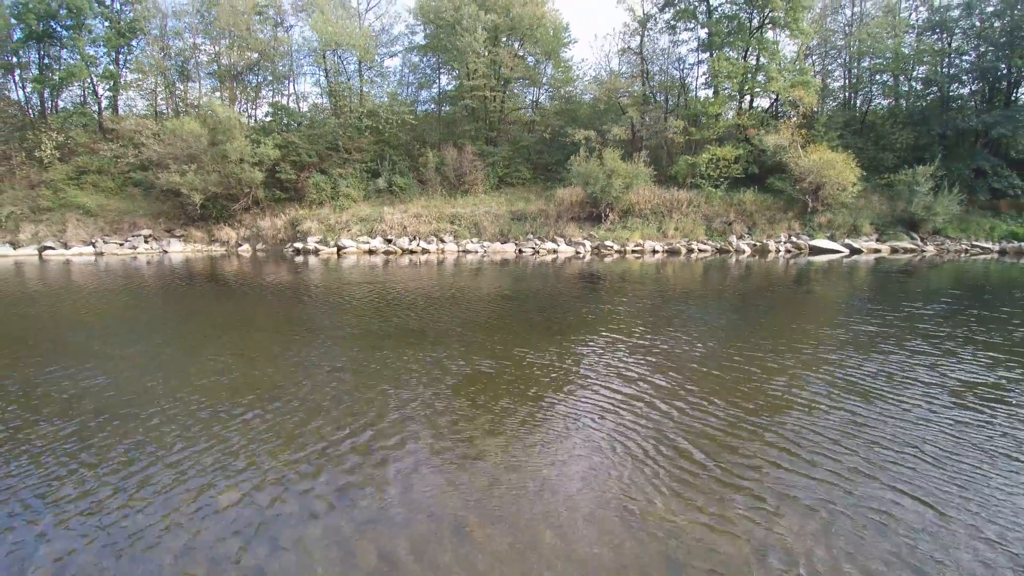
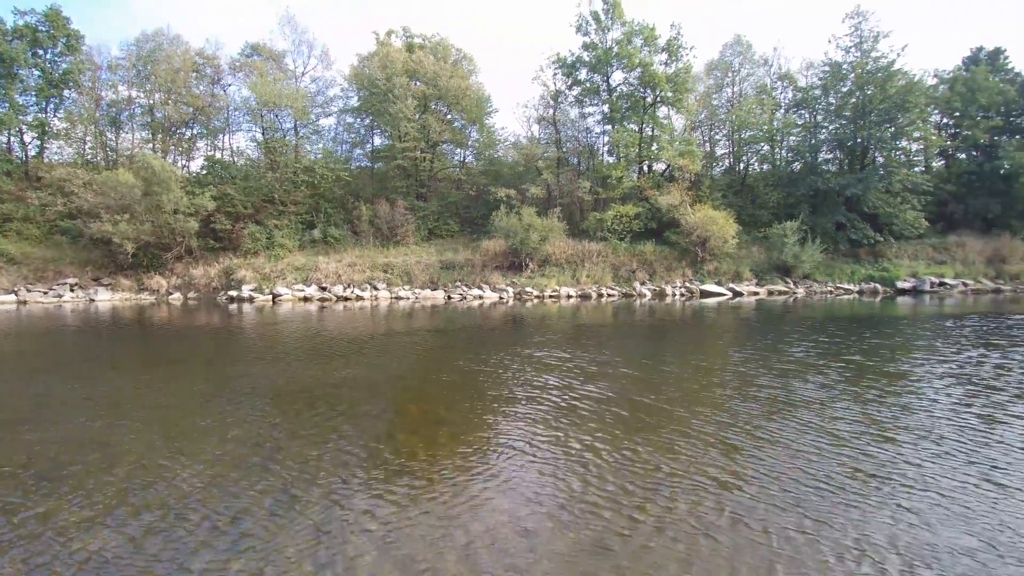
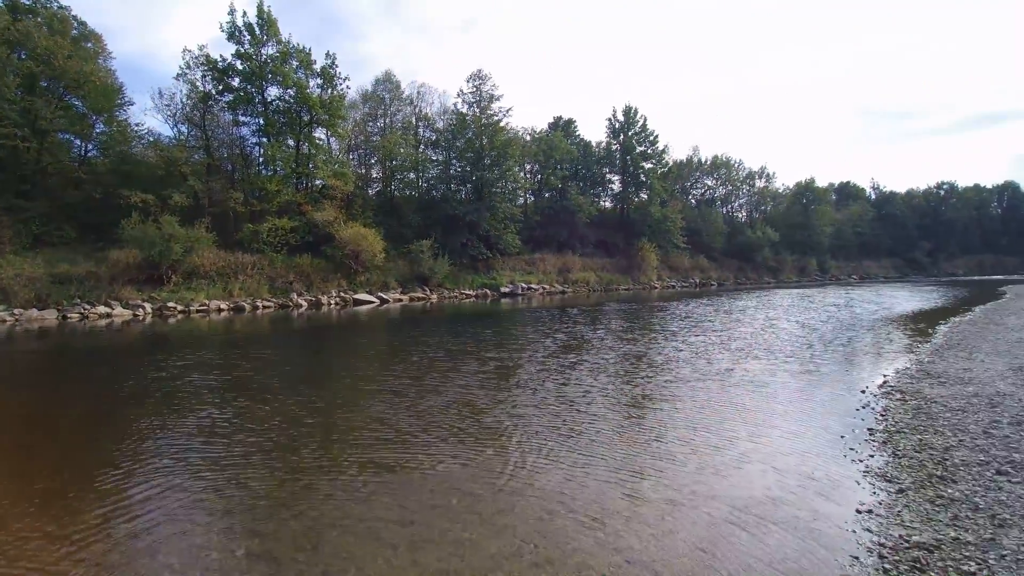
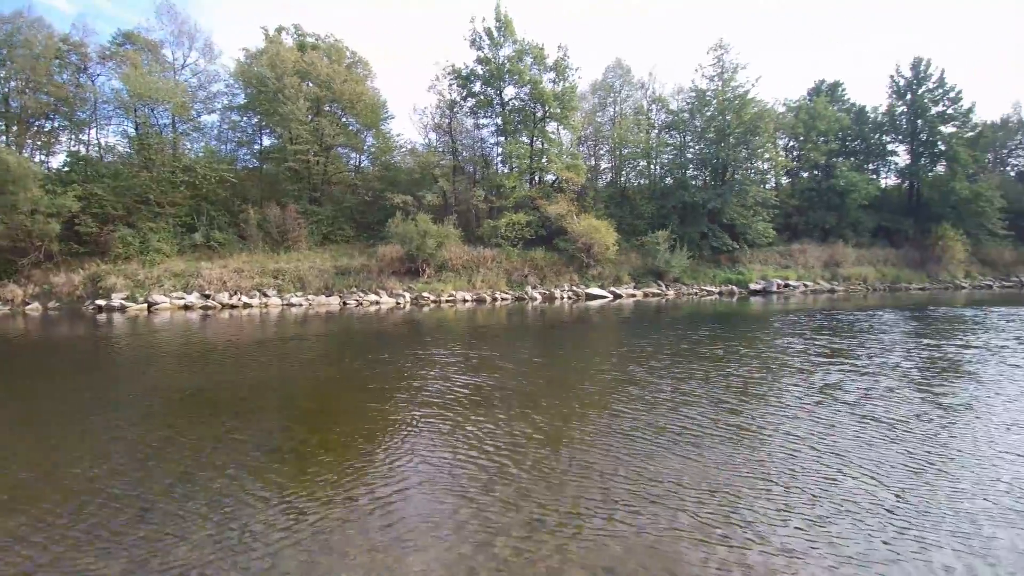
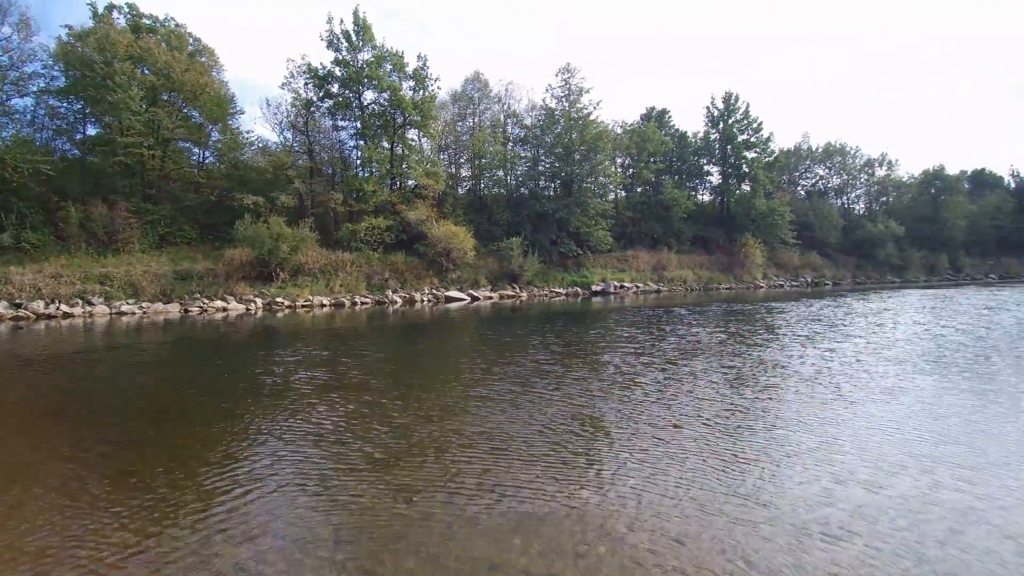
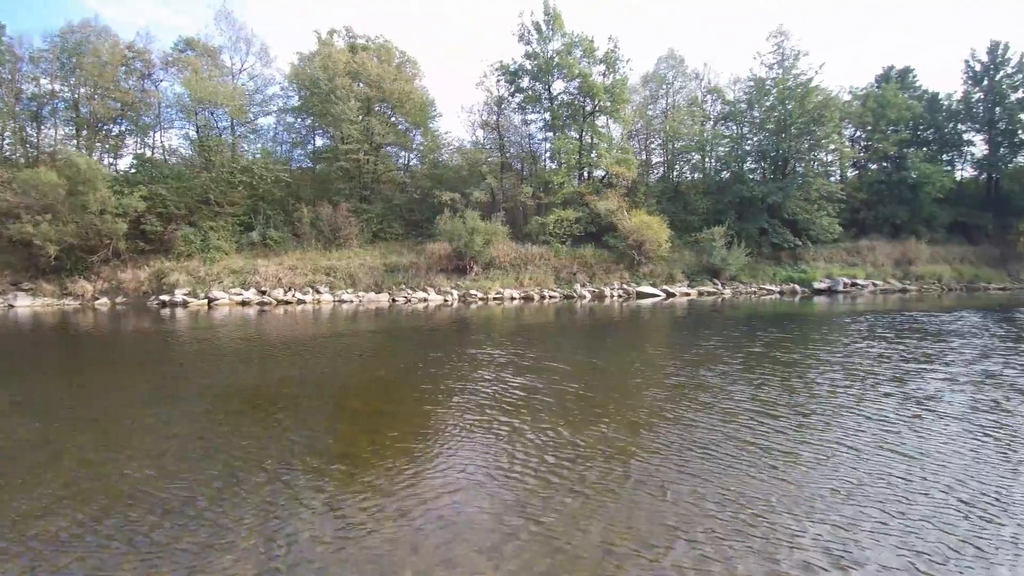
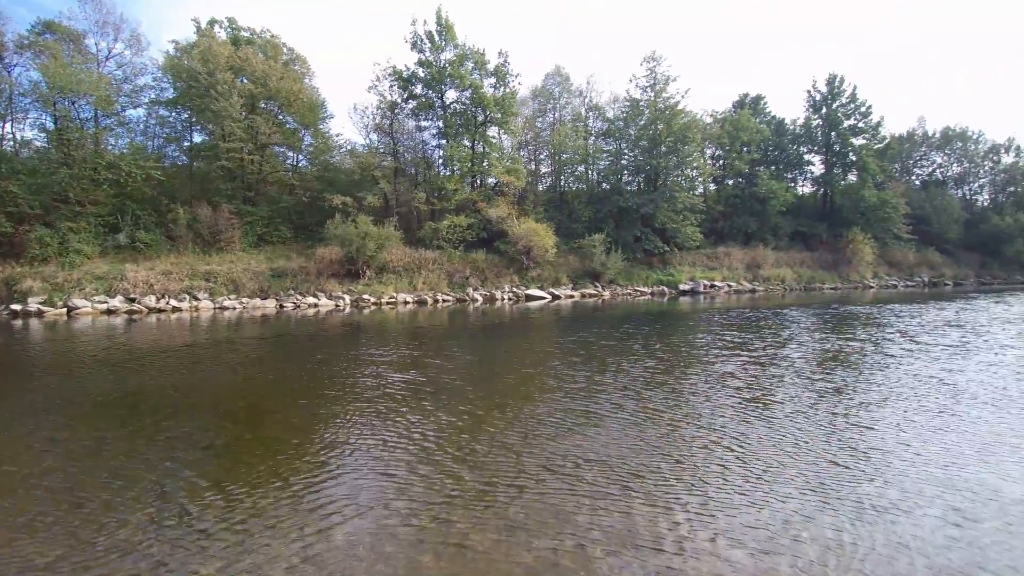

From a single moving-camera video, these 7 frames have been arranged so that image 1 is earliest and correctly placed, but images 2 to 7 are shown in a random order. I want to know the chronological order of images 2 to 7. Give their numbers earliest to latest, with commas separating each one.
2, 6, 4, 7, 5, 3
